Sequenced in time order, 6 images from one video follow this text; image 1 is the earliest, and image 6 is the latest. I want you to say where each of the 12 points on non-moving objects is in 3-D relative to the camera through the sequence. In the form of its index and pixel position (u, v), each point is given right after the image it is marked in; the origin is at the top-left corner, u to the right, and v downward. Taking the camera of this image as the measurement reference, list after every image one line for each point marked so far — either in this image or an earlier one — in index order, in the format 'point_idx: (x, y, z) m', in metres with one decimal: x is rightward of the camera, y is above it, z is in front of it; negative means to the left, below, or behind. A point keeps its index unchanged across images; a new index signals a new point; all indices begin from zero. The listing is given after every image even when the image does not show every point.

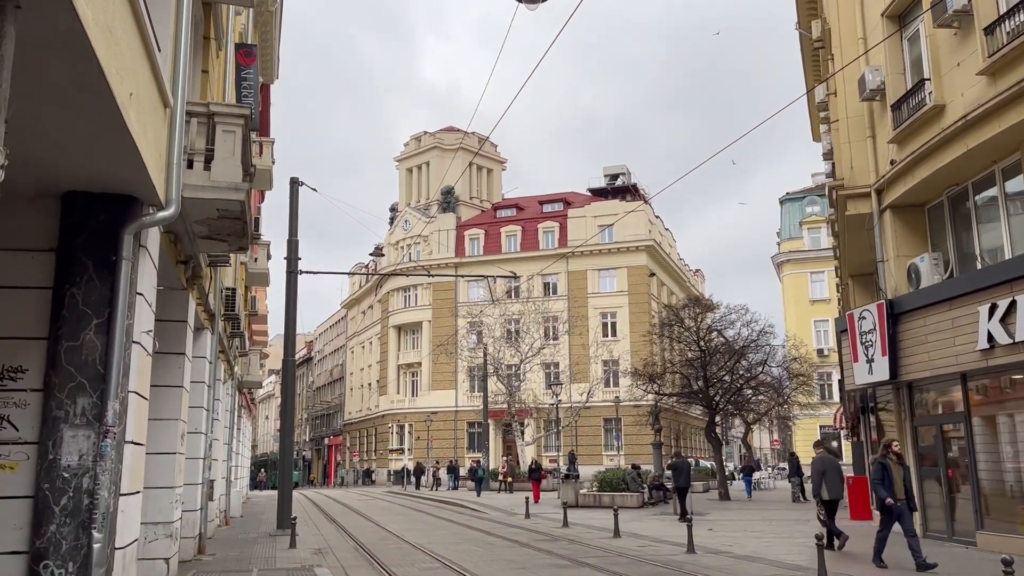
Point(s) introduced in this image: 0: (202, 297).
0: (-4.7, -0.1, +13.1) m
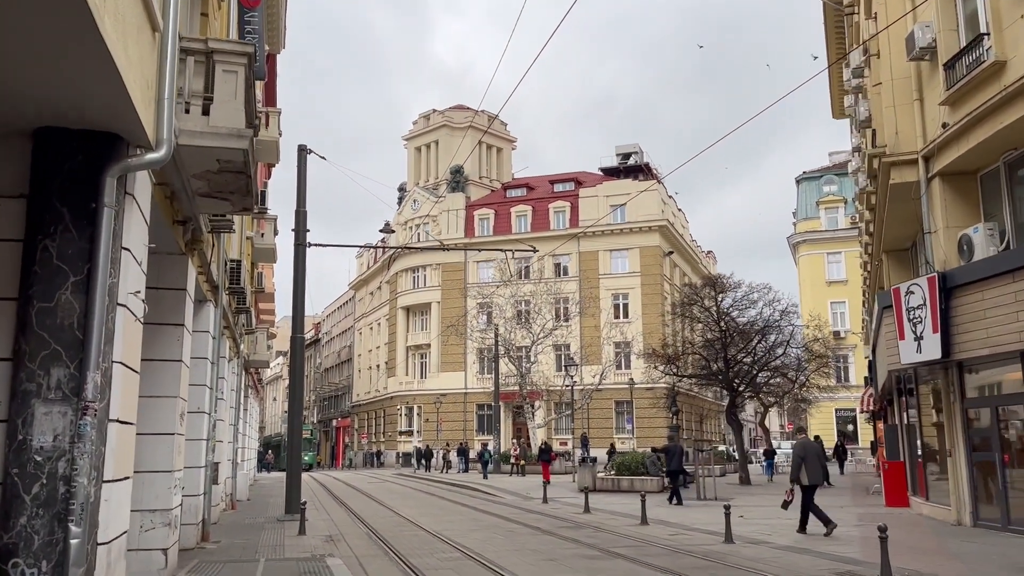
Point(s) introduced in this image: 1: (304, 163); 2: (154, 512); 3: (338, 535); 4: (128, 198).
0: (-4.3, +0.4, +12.1) m
1: (-4.6, +2.8, +19.4) m
2: (-4.0, -2.5, +9.8) m
3: (-3.0, -4.3, +15.0) m
4: (-2.9, +0.7, +6.5) m
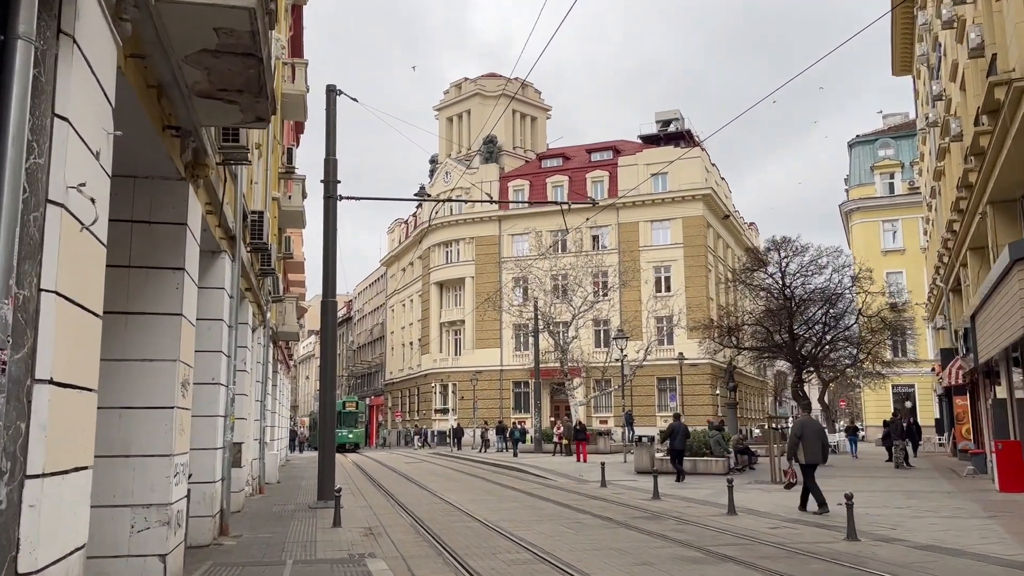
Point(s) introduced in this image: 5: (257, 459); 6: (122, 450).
0: (-3.4, +1.0, +9.9) m
1: (-3.5, +3.6, +17.1) m
2: (-3.2, -1.9, +7.6) m
3: (-2.0, -3.6, +12.9) m
4: (-2.2, +1.2, +4.3) m
5: (-5.6, -3.8, +19.1) m
6: (-3.5, -1.4, +7.7) m
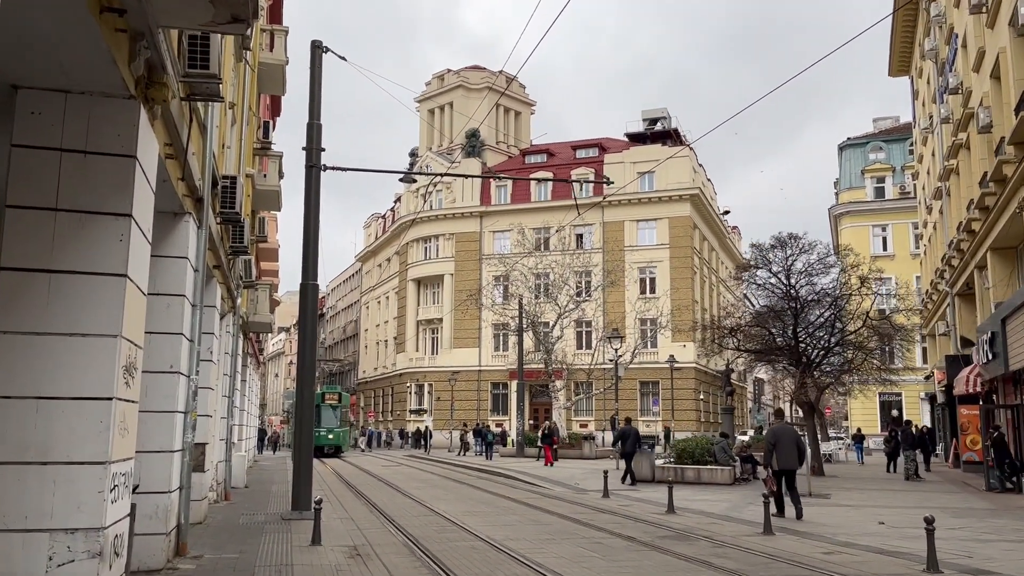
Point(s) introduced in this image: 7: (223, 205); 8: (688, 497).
0: (-3.1, +1.3, +7.9) m
1: (-3.4, +3.9, +15.2) m
2: (-2.9, -1.6, +5.7) m
3: (-1.9, -3.3, +11.0) m
4: (-1.7, +1.5, +2.3) m
5: (-5.7, -3.4, +17.0) m
6: (-3.1, -1.1, +5.7) m
7: (-4.3, +1.2, +13.1) m
8: (+3.6, -4.3, +18.0) m
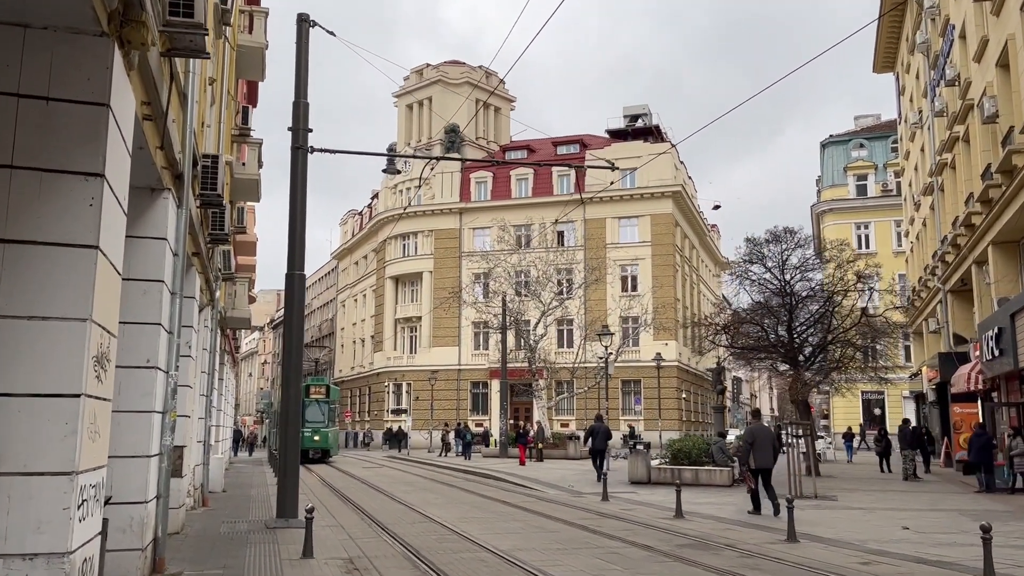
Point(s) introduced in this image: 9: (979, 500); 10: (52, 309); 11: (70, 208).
0: (-2.9, +1.5, +6.9) m
1: (-3.3, +4.1, +14.1) m
2: (-2.6, -1.5, +4.7) m
3: (-1.7, -3.1, +10.0) m
4: (-1.3, +1.7, +1.4) m
5: (-5.7, -3.3, +15.9) m
6: (-2.8, -0.9, +4.7) m
7: (-4.3, +1.4, +12.0) m
8: (+3.6, -4.2, +17.2) m
9: (+9.5, -4.3, +17.5) m
10: (-2.7, -0.1, +5.0) m
11: (-2.6, +0.5, +5.1) m
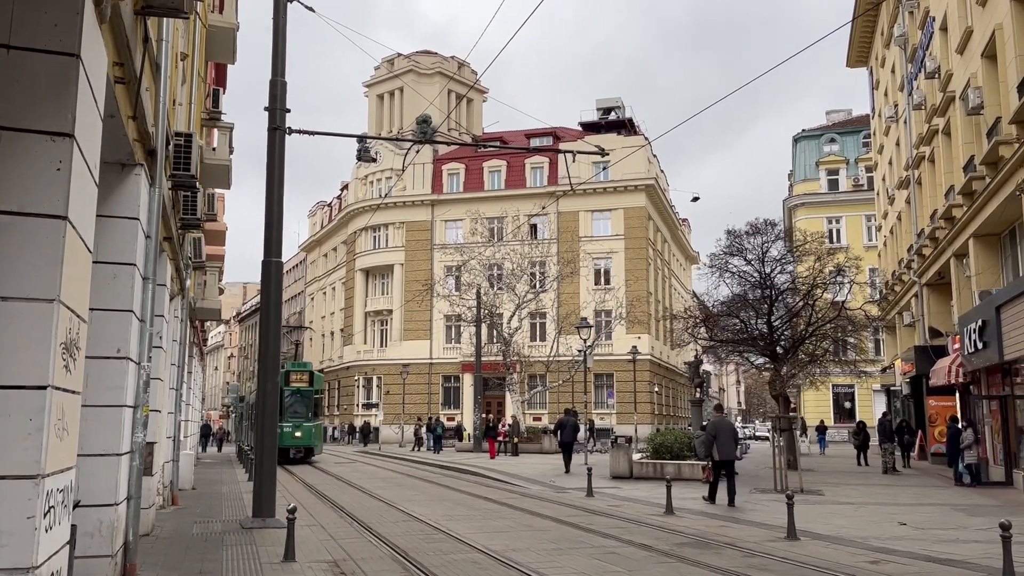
0: (-2.8, +1.6, +6.3) m
1: (-3.5, +4.2, +13.5) m
2: (-2.4, -1.3, +4.1) m
3: (-1.8, -3.0, +9.4) m
4: (-1.0, +1.7, +0.8) m
5: (-6.0, -3.1, +15.2) m
6: (-2.7, -0.8, +4.1) m
7: (-4.4, +1.6, +11.3) m
8: (+3.2, -4.0, +16.8) m
9: (+9.1, -4.1, +17.3) m
10: (-2.5, 0.0, +4.4) m
11: (-2.5, +0.6, +4.5) m
